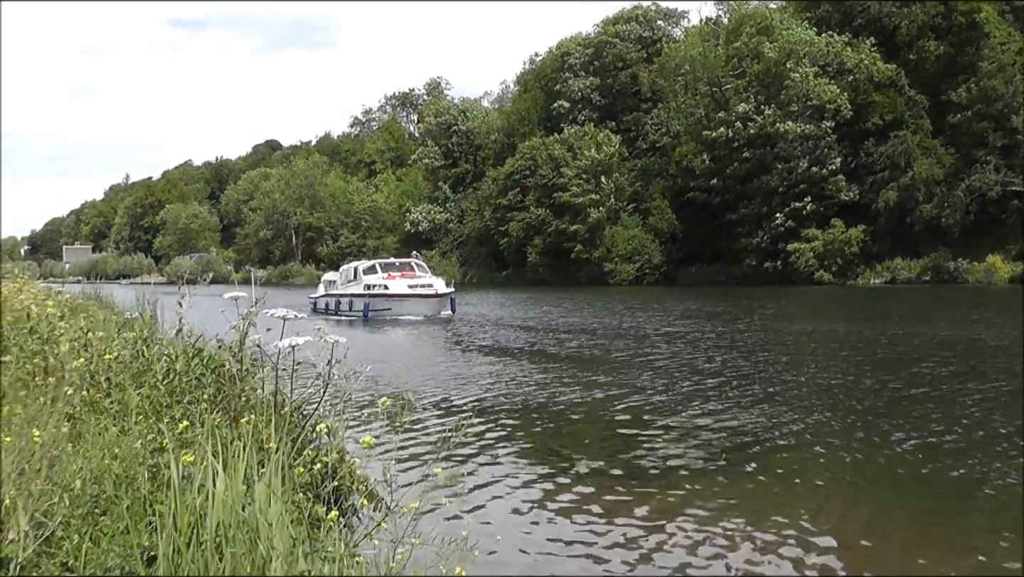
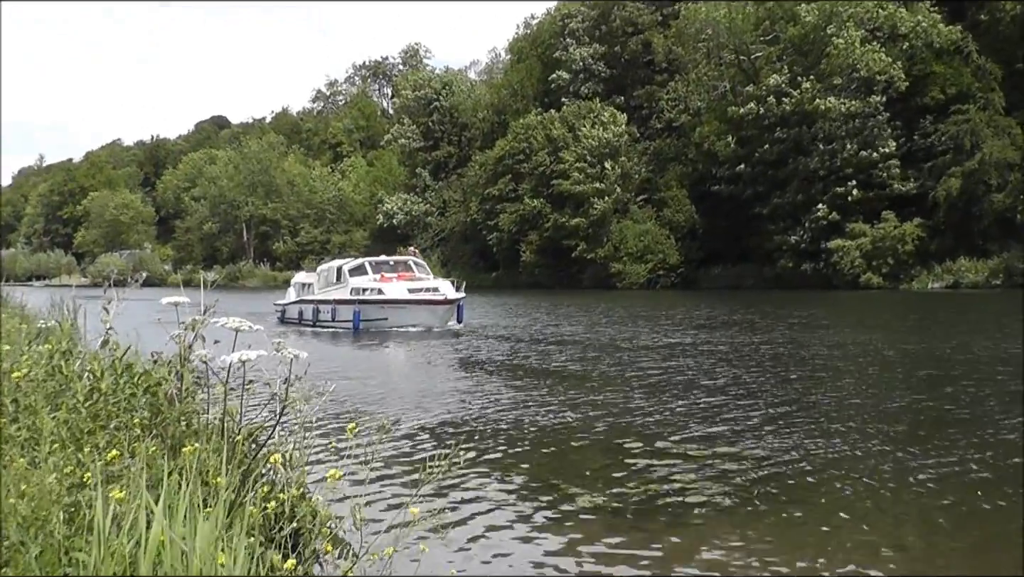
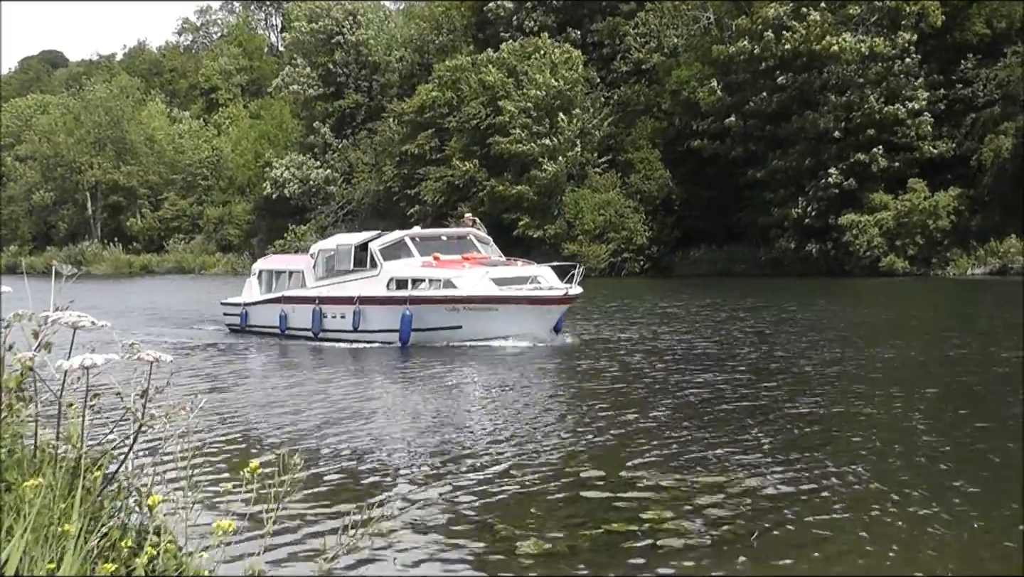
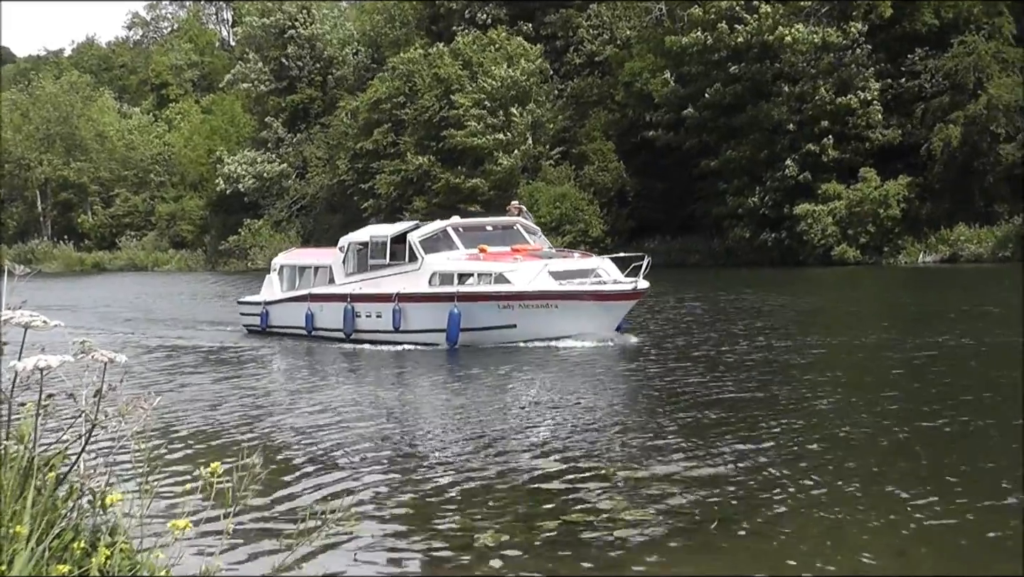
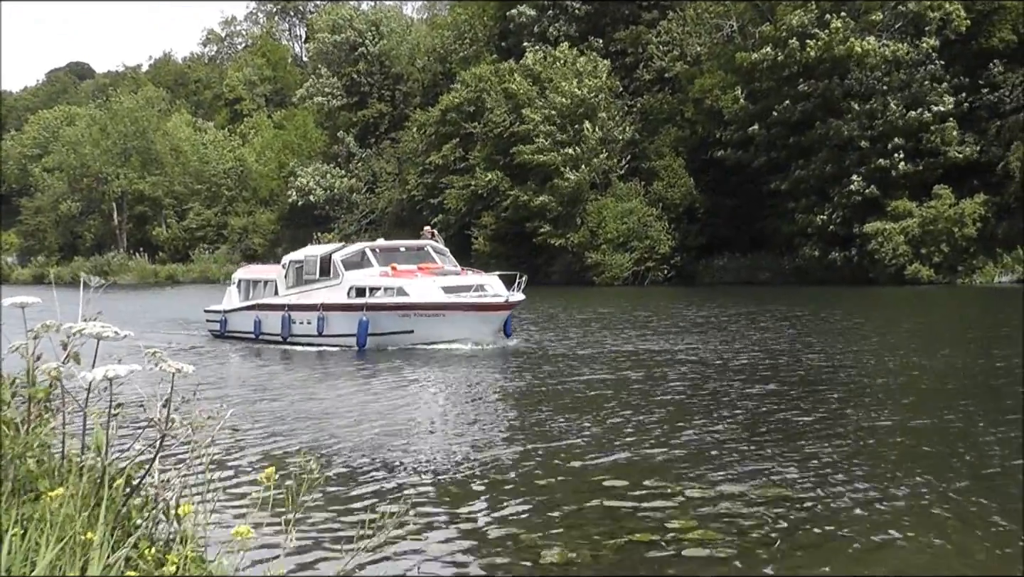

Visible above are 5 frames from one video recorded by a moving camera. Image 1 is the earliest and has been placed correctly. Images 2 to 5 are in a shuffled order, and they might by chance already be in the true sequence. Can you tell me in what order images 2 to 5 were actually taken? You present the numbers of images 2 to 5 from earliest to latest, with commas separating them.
2, 5, 3, 4
